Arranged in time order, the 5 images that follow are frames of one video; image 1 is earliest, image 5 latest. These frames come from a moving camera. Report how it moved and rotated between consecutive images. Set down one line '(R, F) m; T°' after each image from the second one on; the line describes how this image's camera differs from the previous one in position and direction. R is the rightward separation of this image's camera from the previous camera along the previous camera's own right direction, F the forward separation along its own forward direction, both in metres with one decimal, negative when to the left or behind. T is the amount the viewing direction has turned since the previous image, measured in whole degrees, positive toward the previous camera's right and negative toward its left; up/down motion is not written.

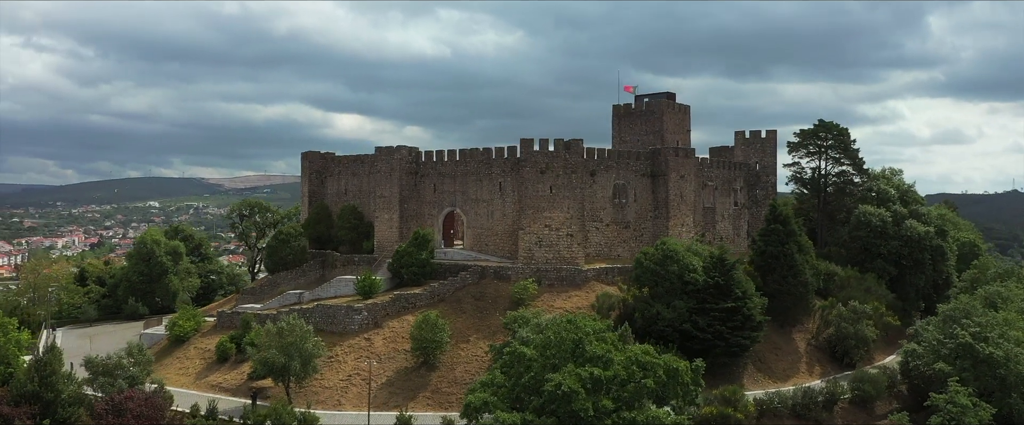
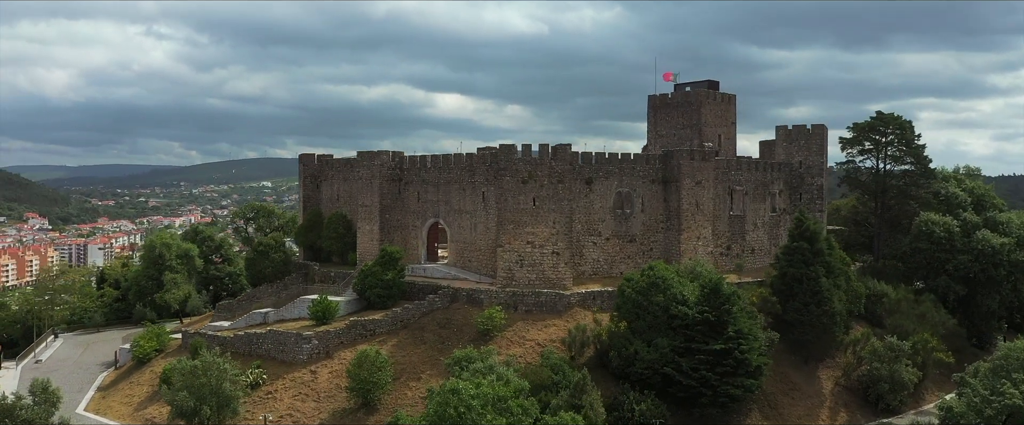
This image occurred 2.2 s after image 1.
(+4.4, +3.8) m; -7°
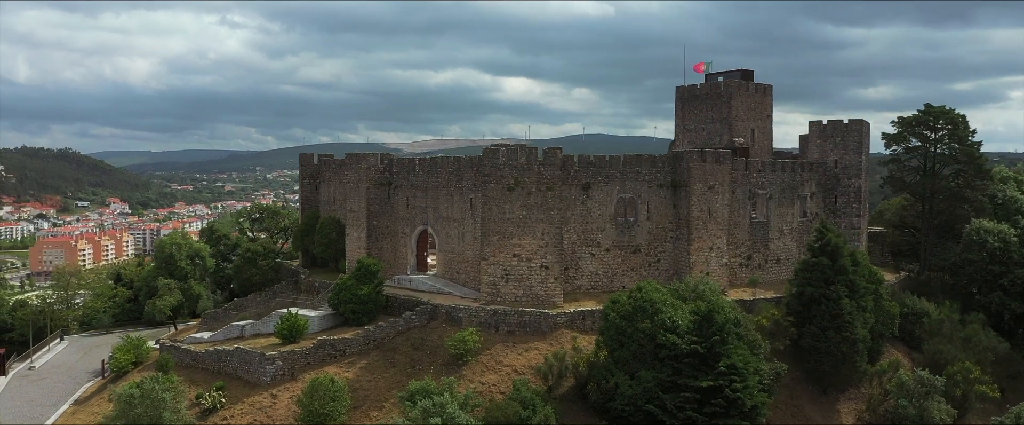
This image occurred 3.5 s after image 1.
(+2.7, +2.5) m; -5°
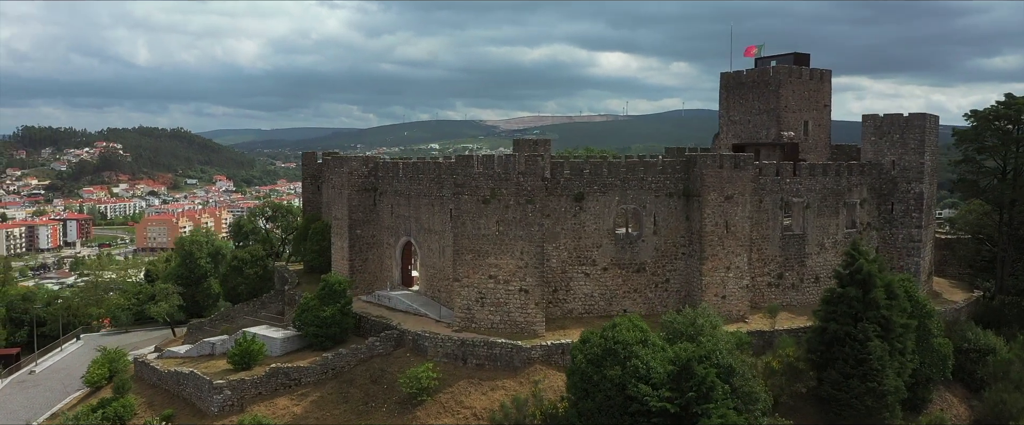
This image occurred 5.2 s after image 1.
(+3.4, +3.3) m; -7°
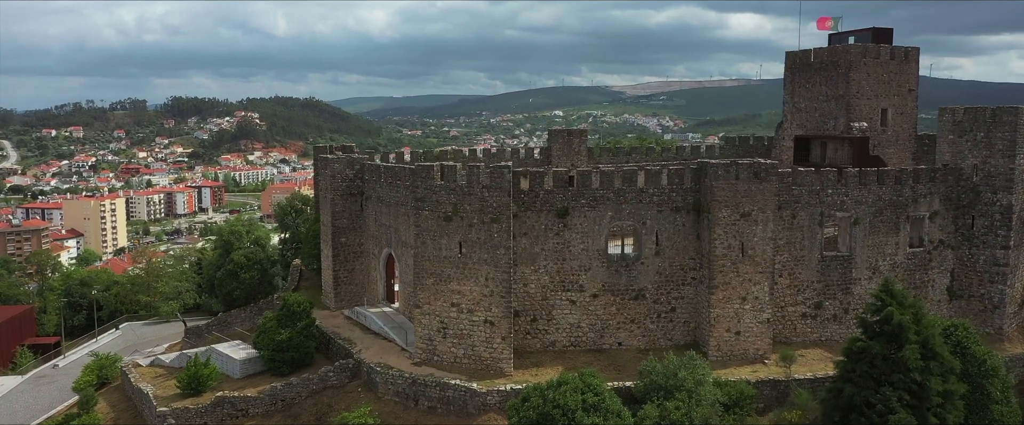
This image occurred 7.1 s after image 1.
(+3.9, +3.5) m; -9°
